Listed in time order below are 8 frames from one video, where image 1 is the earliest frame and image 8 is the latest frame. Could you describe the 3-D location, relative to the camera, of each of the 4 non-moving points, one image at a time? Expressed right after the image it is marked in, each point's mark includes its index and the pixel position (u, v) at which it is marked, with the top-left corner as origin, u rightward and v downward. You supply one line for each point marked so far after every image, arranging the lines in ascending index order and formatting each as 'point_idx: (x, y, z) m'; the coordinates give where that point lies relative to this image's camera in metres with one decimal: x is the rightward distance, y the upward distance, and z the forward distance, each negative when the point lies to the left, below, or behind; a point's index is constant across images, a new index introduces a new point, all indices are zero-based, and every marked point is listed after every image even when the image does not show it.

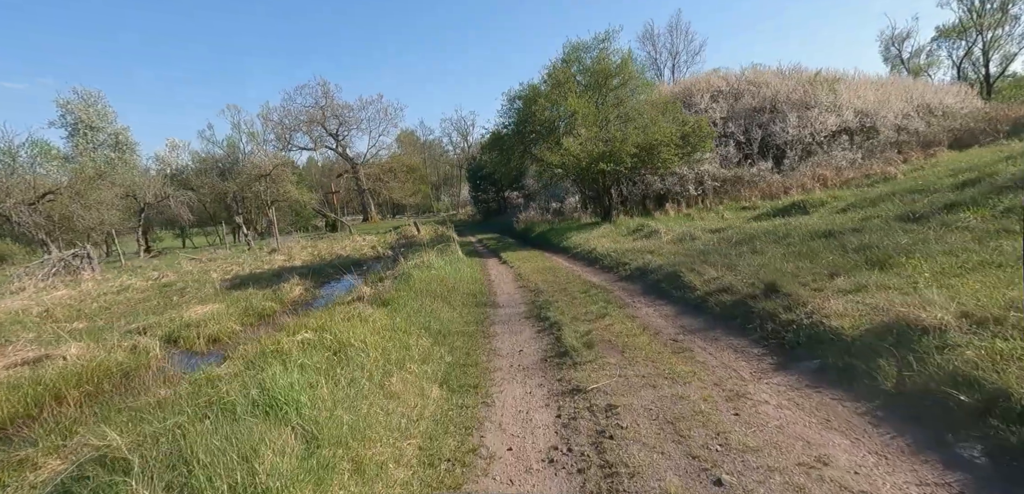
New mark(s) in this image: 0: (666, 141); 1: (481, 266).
0: (+5.3, +3.6, +19.4) m
1: (-0.9, -0.6, +15.8) m
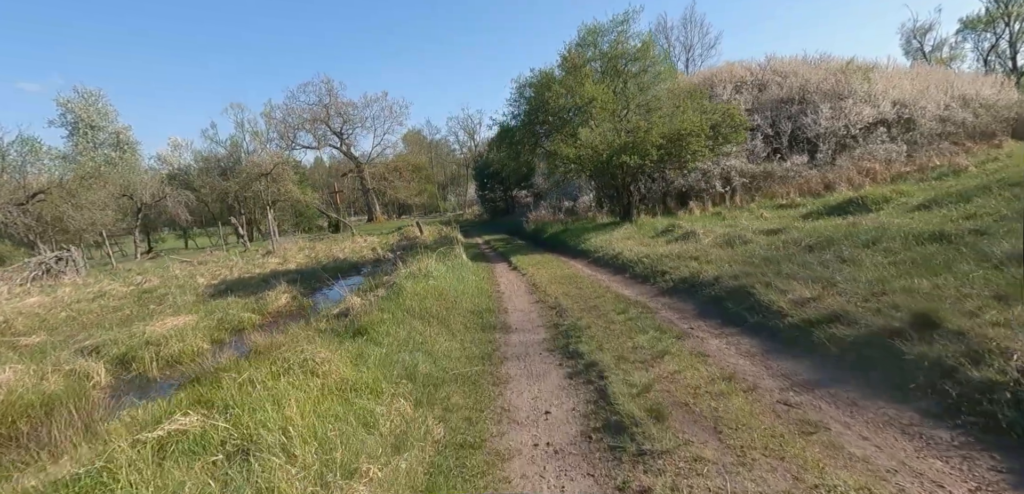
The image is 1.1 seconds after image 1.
0: (+5.6, +3.6, +17.3) m
1: (-0.6, -0.7, +13.8) m
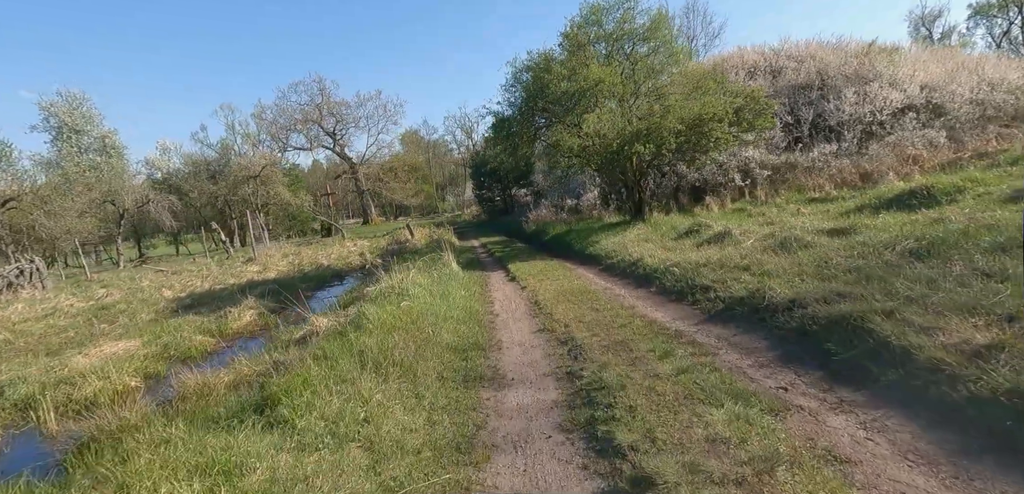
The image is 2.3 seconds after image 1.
0: (+5.5, +3.5, +15.1) m
1: (-0.6, -0.8, +11.6) m
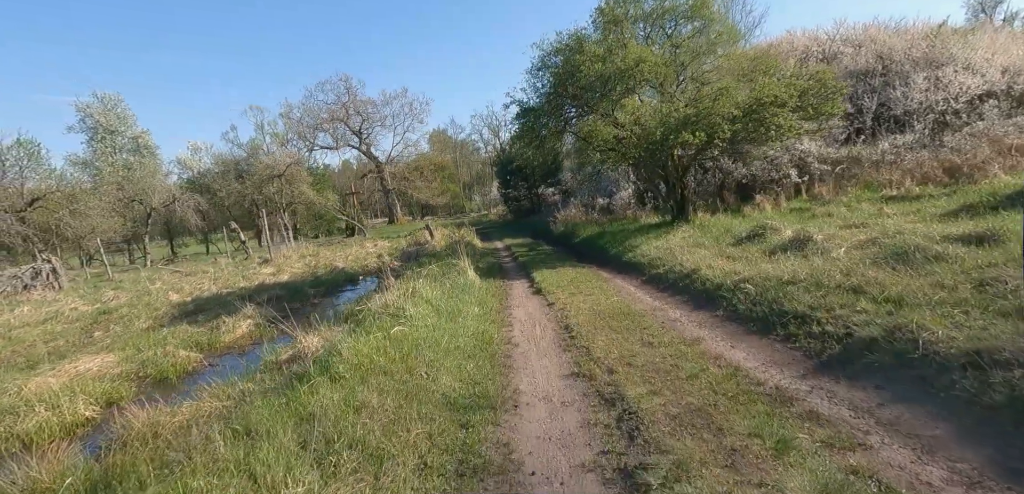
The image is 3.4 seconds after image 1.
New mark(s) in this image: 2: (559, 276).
0: (+6.1, +3.4, +13.0) m
1: (-0.2, -0.9, +9.7) m
2: (+0.9, -0.6, +11.5) m
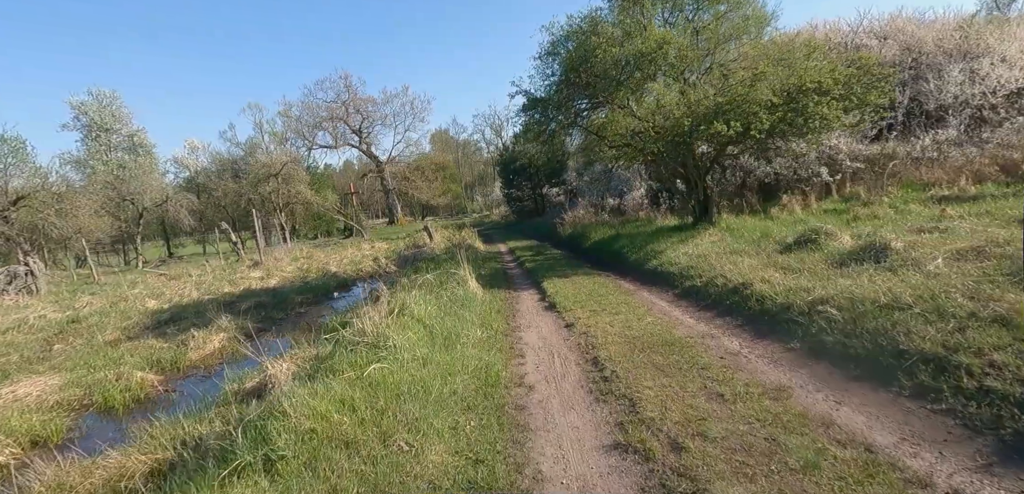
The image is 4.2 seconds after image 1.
0: (+6.3, +3.3, +11.4) m
1: (-0.1, -1.0, +8.2) m
2: (+1.0, -0.7, +9.9) m
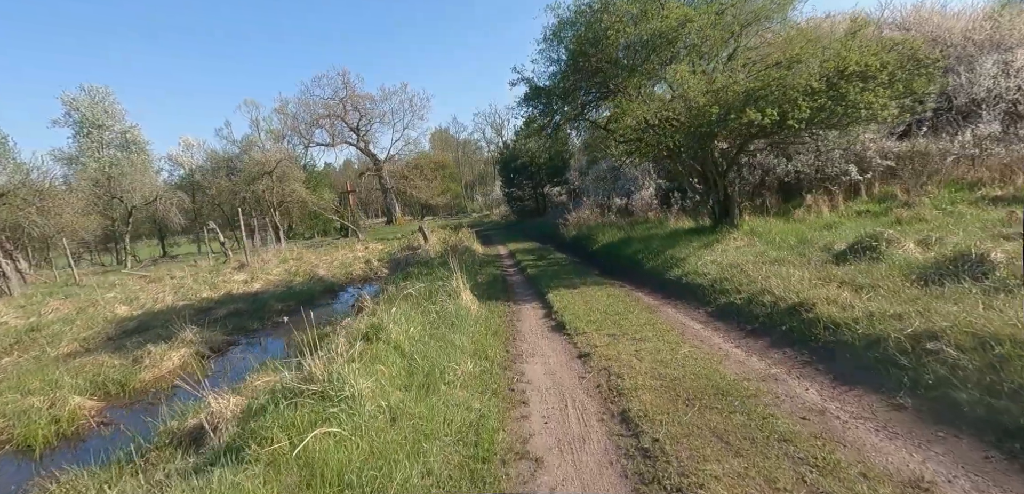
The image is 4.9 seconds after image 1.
0: (+6.3, +3.1, +10.0) m
1: (-0.1, -1.1, +6.8) m
2: (+1.0, -0.8, +8.5) m
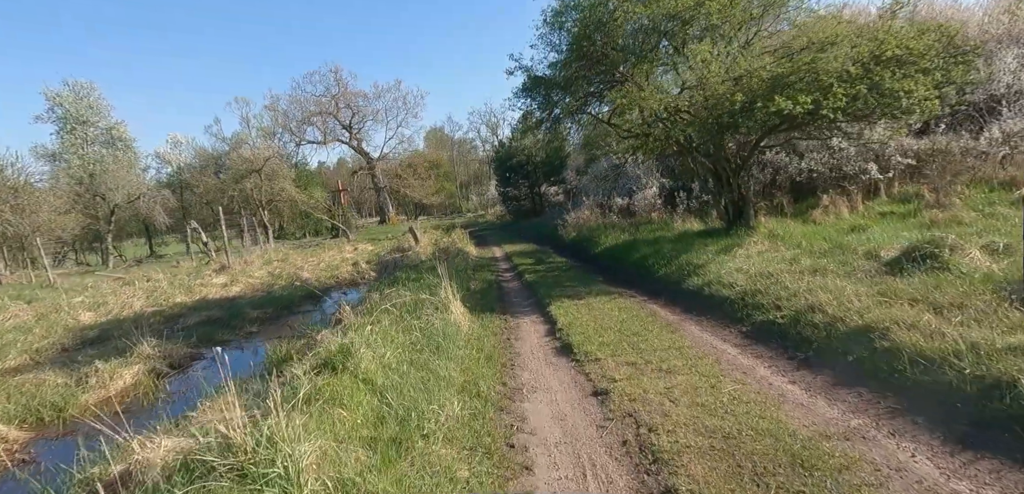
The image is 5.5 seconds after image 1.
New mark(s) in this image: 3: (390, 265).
0: (+6.2, +3.0, +9.0) m
1: (-0.1, -1.2, +5.7) m
2: (+1.0, -0.9, +7.4) m
3: (-3.9, -0.6, +18.1) m
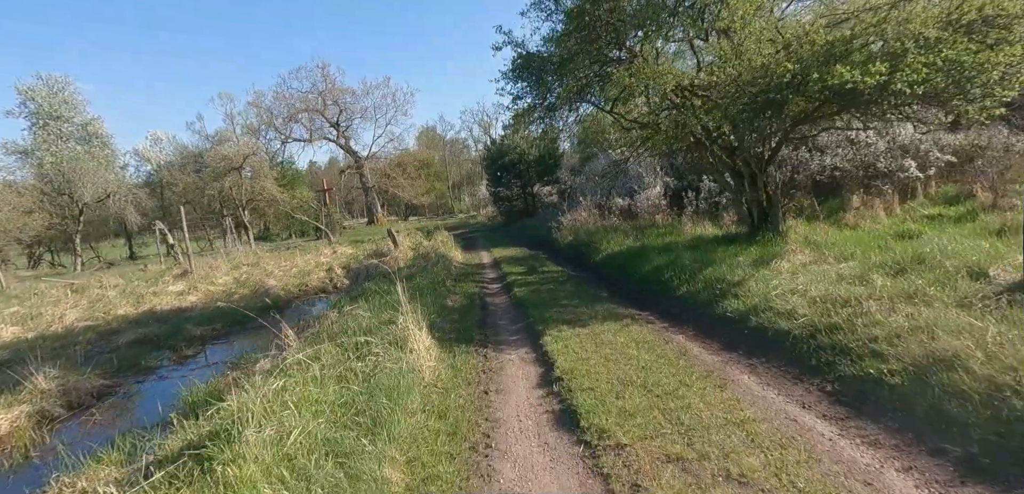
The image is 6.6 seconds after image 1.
0: (+6.1, +2.9, +7.1) m
1: (-0.3, -1.3, +3.8) m
2: (+0.8, -1.0, +5.5) m
3: (-4.3, -0.7, +16.1) m
